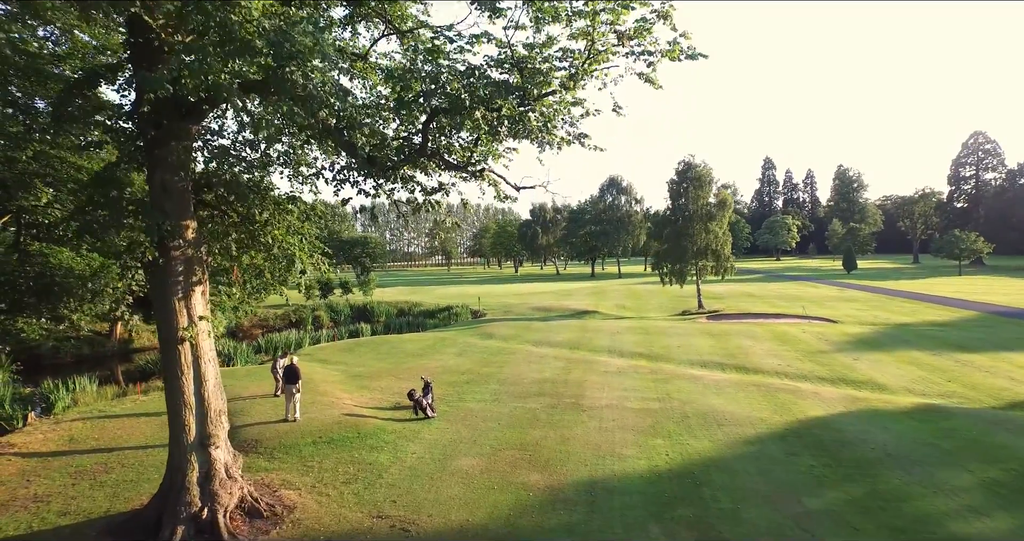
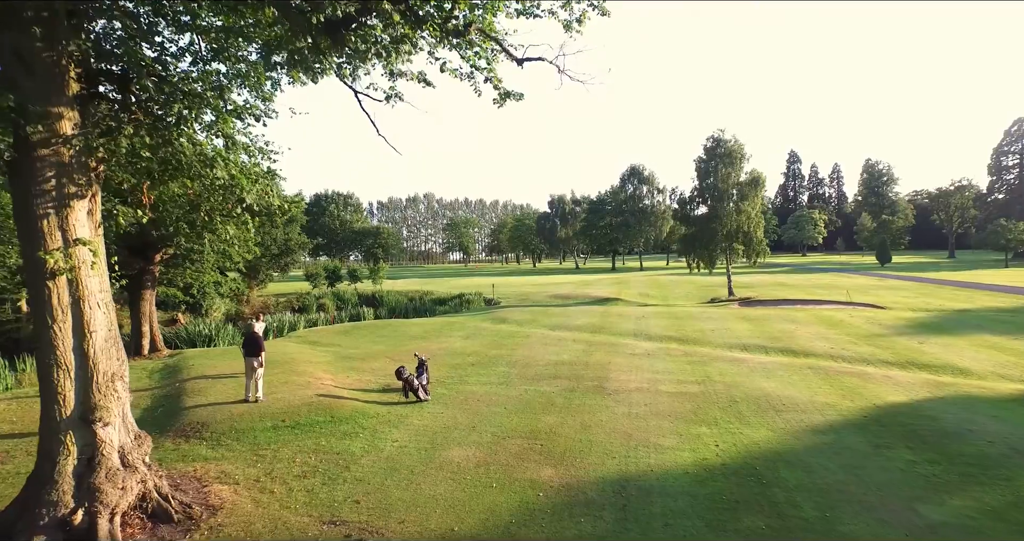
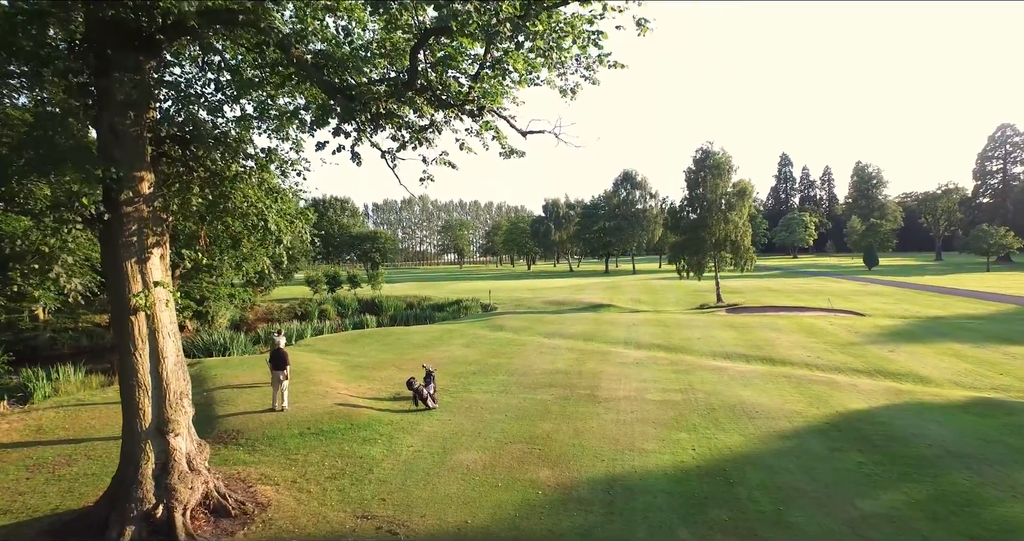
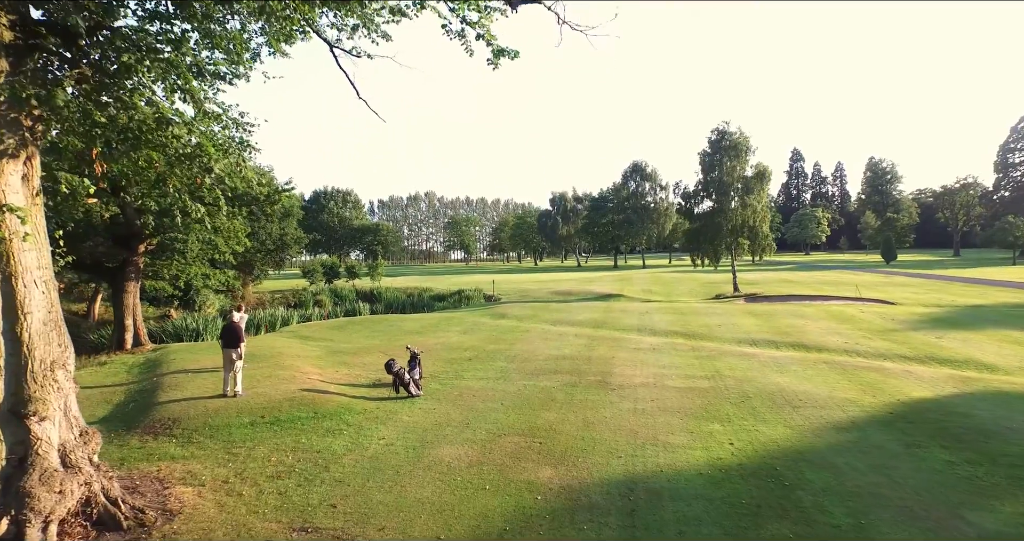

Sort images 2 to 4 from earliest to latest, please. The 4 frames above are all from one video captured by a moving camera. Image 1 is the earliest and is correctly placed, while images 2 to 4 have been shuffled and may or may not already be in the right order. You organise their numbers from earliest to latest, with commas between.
3, 2, 4
